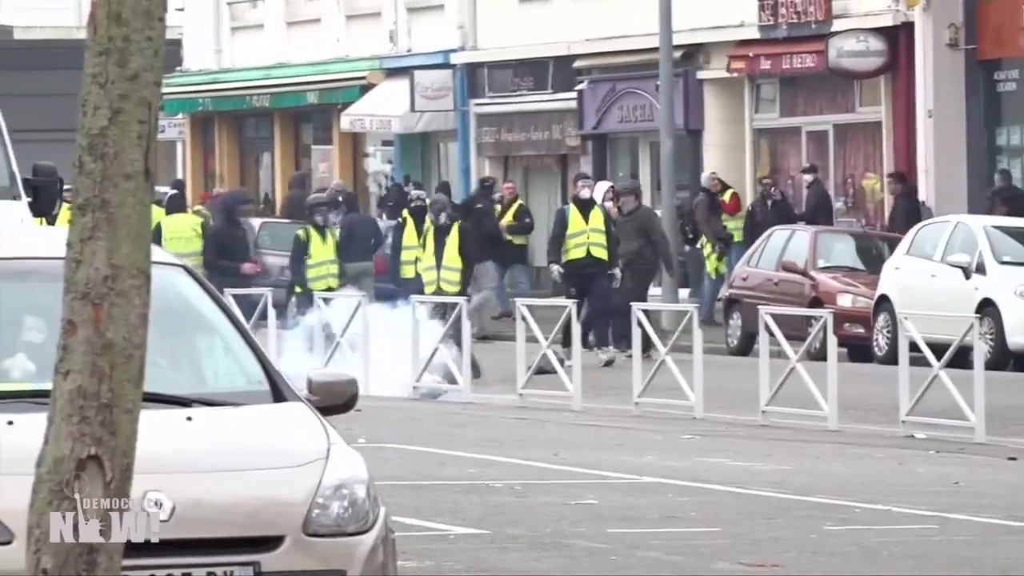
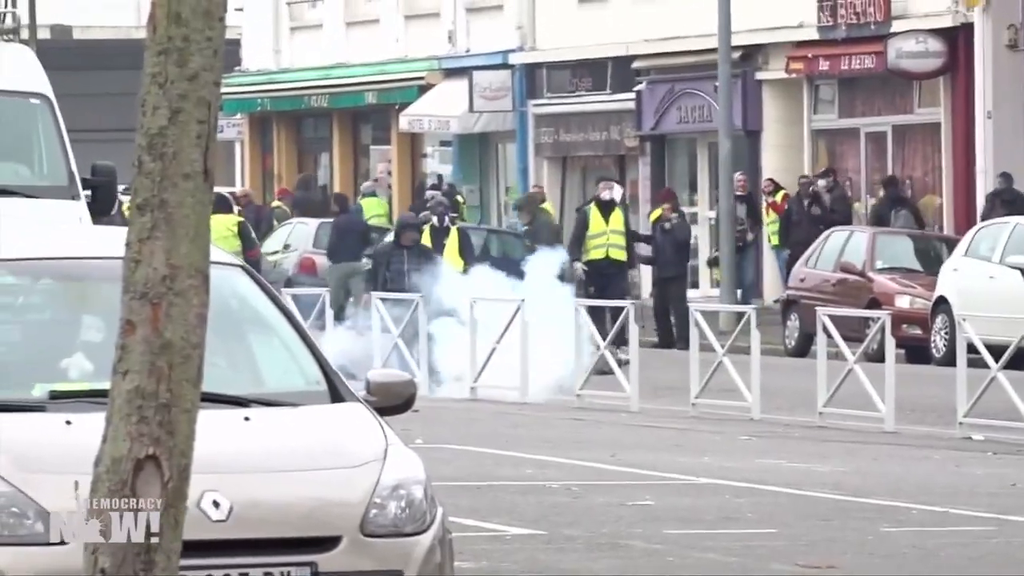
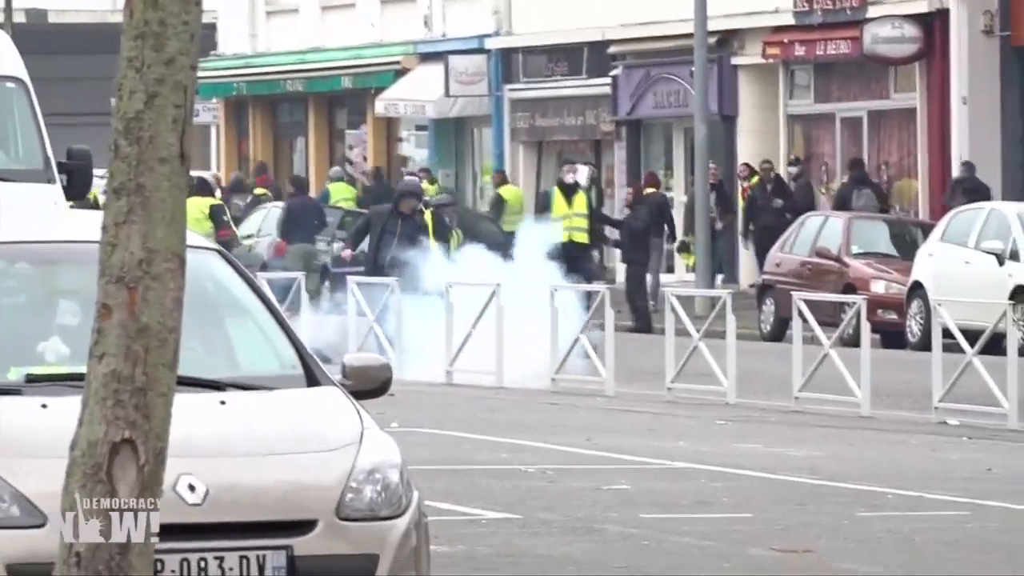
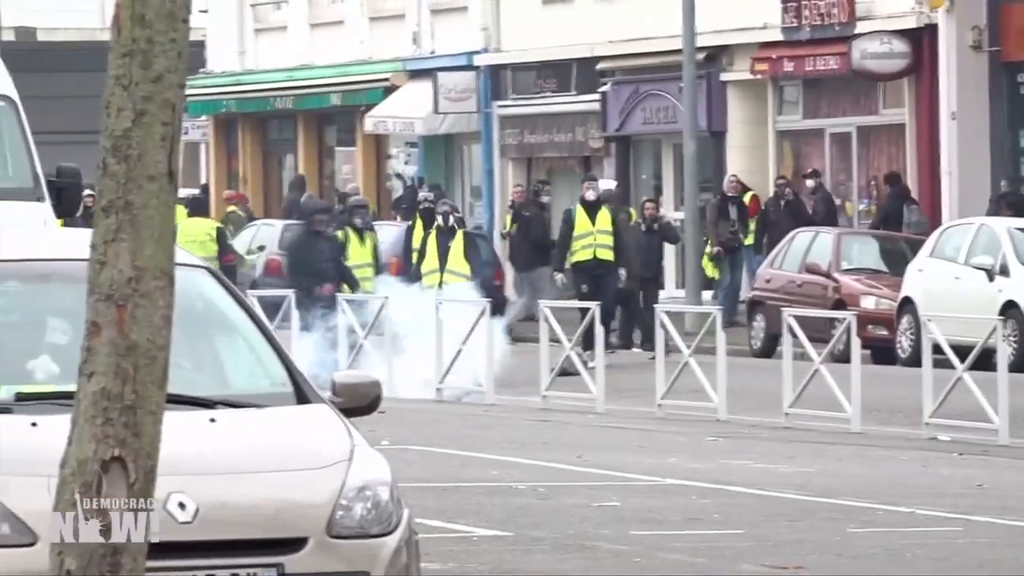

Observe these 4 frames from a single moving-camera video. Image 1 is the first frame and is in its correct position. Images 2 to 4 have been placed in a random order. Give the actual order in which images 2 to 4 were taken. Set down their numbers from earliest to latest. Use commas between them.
4, 2, 3
